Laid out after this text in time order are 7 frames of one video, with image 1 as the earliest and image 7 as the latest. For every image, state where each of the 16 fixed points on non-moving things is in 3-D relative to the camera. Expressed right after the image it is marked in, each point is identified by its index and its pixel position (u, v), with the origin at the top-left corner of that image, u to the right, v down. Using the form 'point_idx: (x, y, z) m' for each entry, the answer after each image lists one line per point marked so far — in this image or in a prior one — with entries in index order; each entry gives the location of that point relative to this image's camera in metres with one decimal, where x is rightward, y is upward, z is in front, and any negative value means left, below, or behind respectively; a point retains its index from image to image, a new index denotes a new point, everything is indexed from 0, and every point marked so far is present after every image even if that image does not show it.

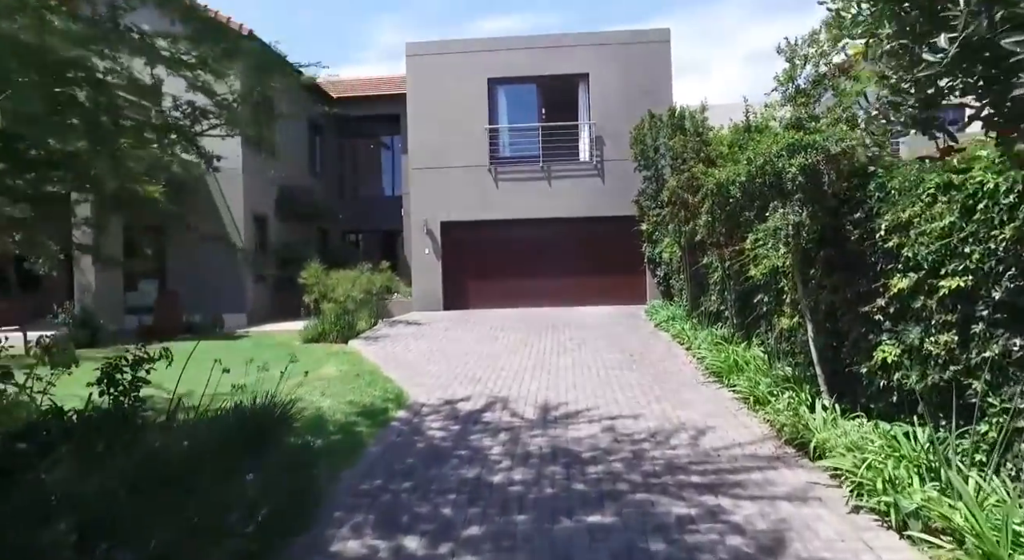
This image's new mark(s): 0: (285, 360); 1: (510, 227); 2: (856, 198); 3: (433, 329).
0: (-3.4, -1.2, +9.9) m
1: (-0.1, +1.3, +16.6) m
2: (+2.5, +0.6, +4.8) m
3: (-1.6, -1.0, +12.9) m
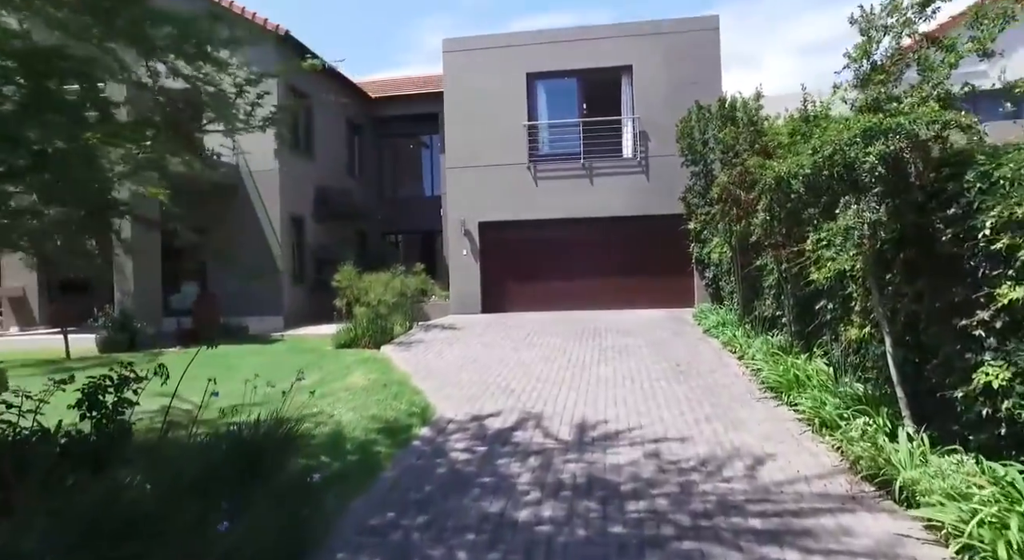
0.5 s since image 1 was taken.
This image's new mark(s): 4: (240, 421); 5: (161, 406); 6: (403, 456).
0: (-2.8, -1.3, +9.5) m
1: (+0.9, +1.3, +16.0) m
2: (+2.7, +0.6, +4.1) m
3: (-0.8, -1.0, +12.4) m
4: (-2.6, -1.4, +6.4) m
5: (-3.7, -1.3, +6.9) m
6: (-0.9, -1.4, +5.4) m
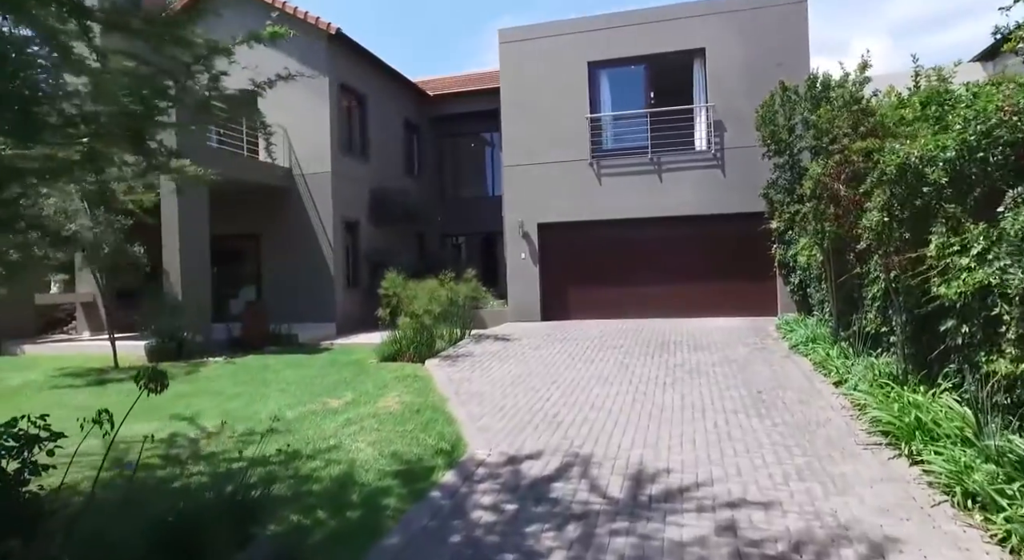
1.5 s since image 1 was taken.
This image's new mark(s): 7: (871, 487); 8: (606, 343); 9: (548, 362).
0: (-2.1, -1.4, +8.7) m
1: (+2.3, +1.1, +14.8) m
2: (+2.8, +0.4, +2.7) m
3: (+0.2, -1.1, +11.4) m
4: (-2.3, -1.5, +5.6) m
5: (-3.3, -1.4, +6.2) m
6: (-0.7, -1.6, +4.5) m
7: (+2.3, -1.4, +4.3) m
8: (+1.6, -1.1, +11.4) m
9: (+0.5, -1.2, +9.8) m
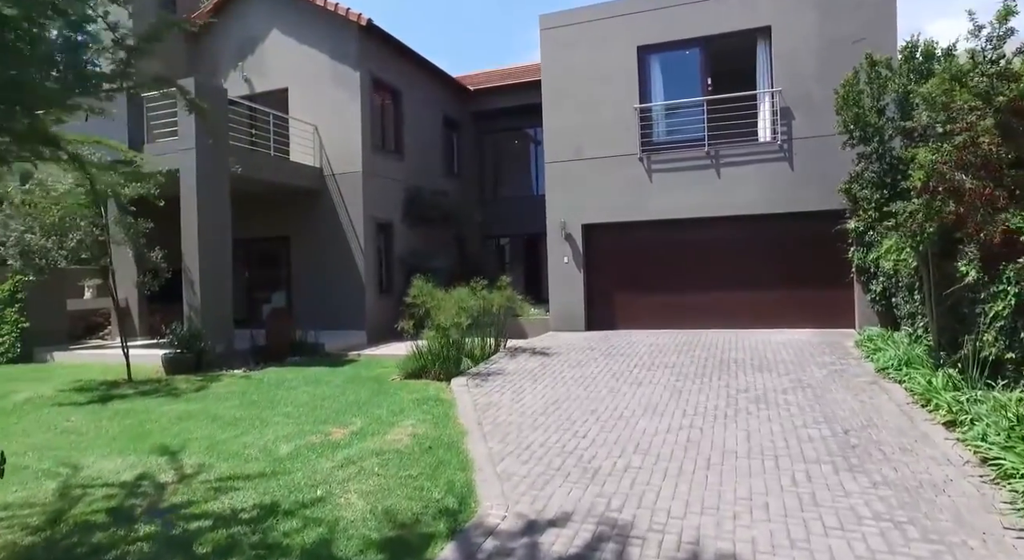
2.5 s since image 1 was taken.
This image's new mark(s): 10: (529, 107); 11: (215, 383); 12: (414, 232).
0: (-1.8, -1.5, +7.8) m
1: (+3.1, +1.0, +13.4) m
2: (+2.7, +0.3, +1.4) m
3: (+0.7, -1.3, +10.2) m
4: (-2.1, -1.6, +4.6) m
5: (-3.1, -1.6, +5.3) m
6: (-0.6, -1.7, +3.4) m
7: (+2.4, -1.5, +3.0) m
8: (+2.2, -1.2, +10.1) m
9: (+1.0, -1.4, +8.6) m
10: (+0.5, +5.2, +19.9) m
11: (-4.6, -1.6, +10.1) m
12: (-2.5, +1.2, +17.1) m
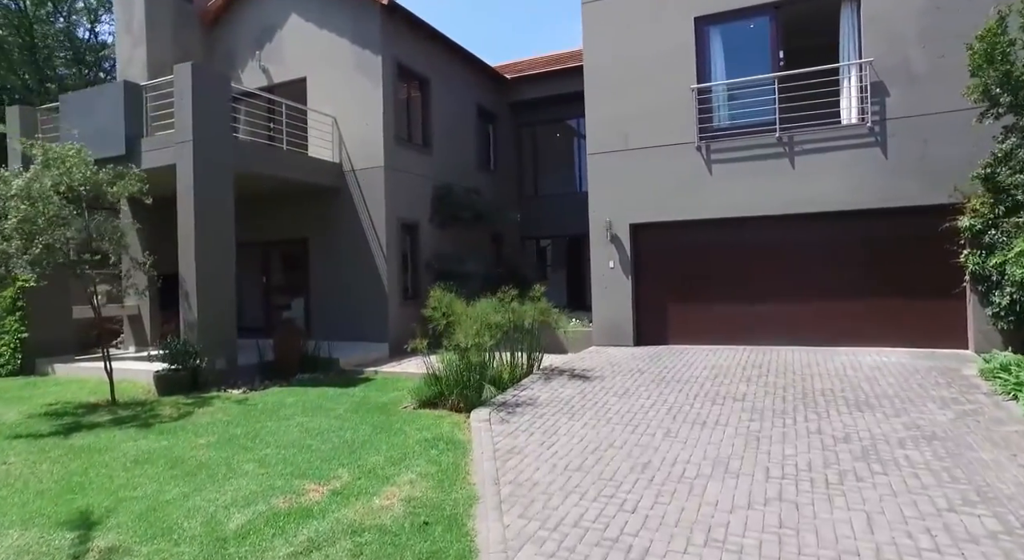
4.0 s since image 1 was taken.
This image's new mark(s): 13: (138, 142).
0: (-1.5, -1.7, +6.2) m
1: (+3.8, +0.9, +11.5) m
2: (+2.5, +0.2, -0.4) m
3: (+1.2, -1.4, +8.5) m
4: (-2.1, -1.8, +3.2) m
5: (-2.9, -1.7, +3.9) m
6: (-0.6, -1.8, +1.8) m
7: (+2.3, -1.6, +1.2) m
8: (+2.6, -1.3, +8.3) m
9: (+1.3, -1.5, +6.9) m
10: (+1.6, +5.1, +18.2) m
11: (-4.1, -1.7, +8.8) m
12: (-1.6, +1.1, +15.6) m
13: (-6.3, +2.3, +11.1) m
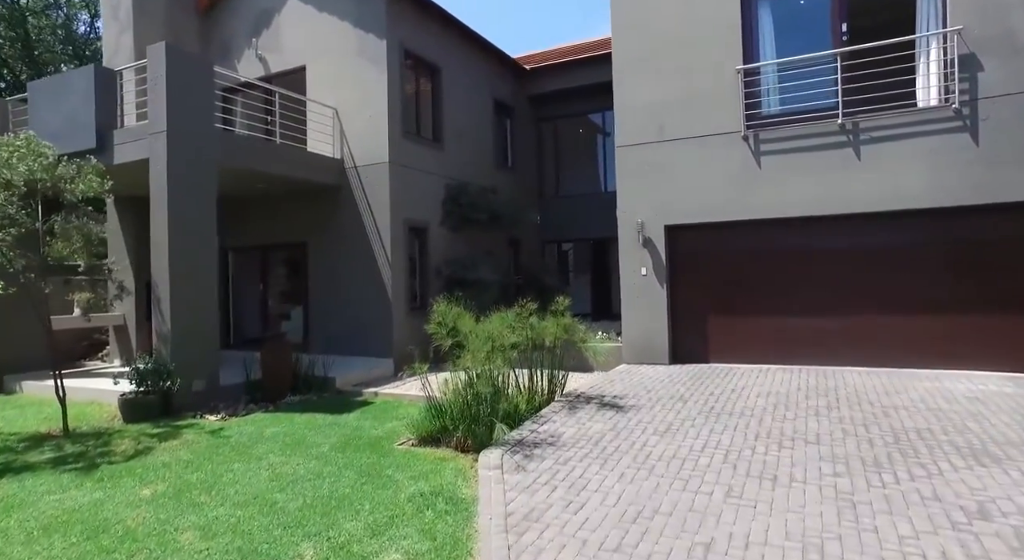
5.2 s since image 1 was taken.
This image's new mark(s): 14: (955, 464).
0: (-1.4, -1.8, +4.8) m
1: (+4.1, +0.7, +10.0) m
2: (+2.4, +0.1, -1.9) m
3: (+1.4, -1.5, +7.0) m
4: (-2.0, -1.9, +1.8) m
5: (-2.9, -1.8, +2.6) m
6: (-0.6, -1.9, +0.4) m
7: (+2.3, -1.7, -0.3) m
8: (+2.8, -1.5, +6.7) m
9: (+1.5, -1.6, +5.5) m
10: (+2.1, +4.9, +16.8) m
11: (-3.9, -1.8, +7.4) m
12: (-1.2, +0.9, +14.2) m
13: (-6.0, +2.2, +9.9) m
14: (+3.5, -1.5, +5.1) m
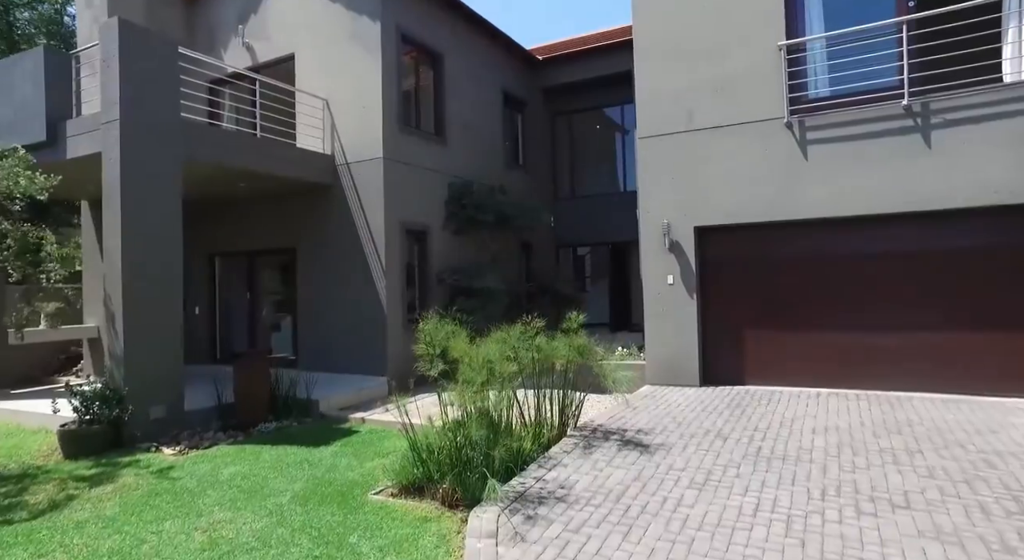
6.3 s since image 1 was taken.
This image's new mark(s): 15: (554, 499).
0: (-1.4, -1.9, +3.5) m
1: (+4.2, +0.6, +8.6) m
2: (+2.2, +0.1, -3.3) m
3: (+1.4, -1.6, +5.7) m
4: (-2.2, -1.9, +0.5) m
5: (-3.0, -1.9, +1.3) m
6: (-0.8, -2.0, -1.0) m
7: (+2.1, -1.7, -1.7) m
8: (+2.8, -1.6, +5.3) m
9: (+1.4, -1.7, +4.1) m
10: (+2.4, +4.7, +15.4) m
11: (-3.9, -1.9, +6.2) m
12: (-1.0, +0.8, +12.9) m
13: (-6.0, +2.0, +8.7) m
14: (+3.4, -1.6, +3.7) m
15: (+0.3, -1.7, +5.1) m
